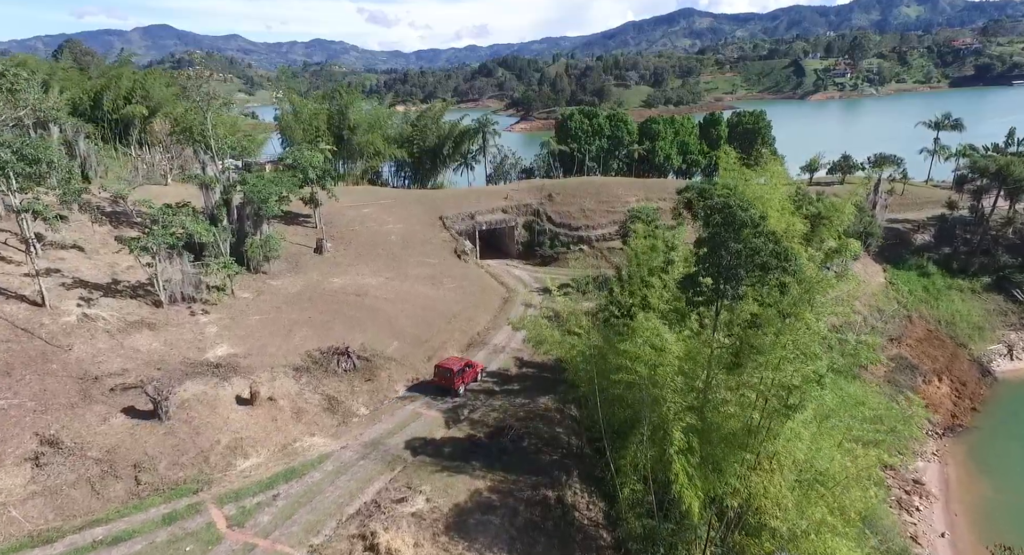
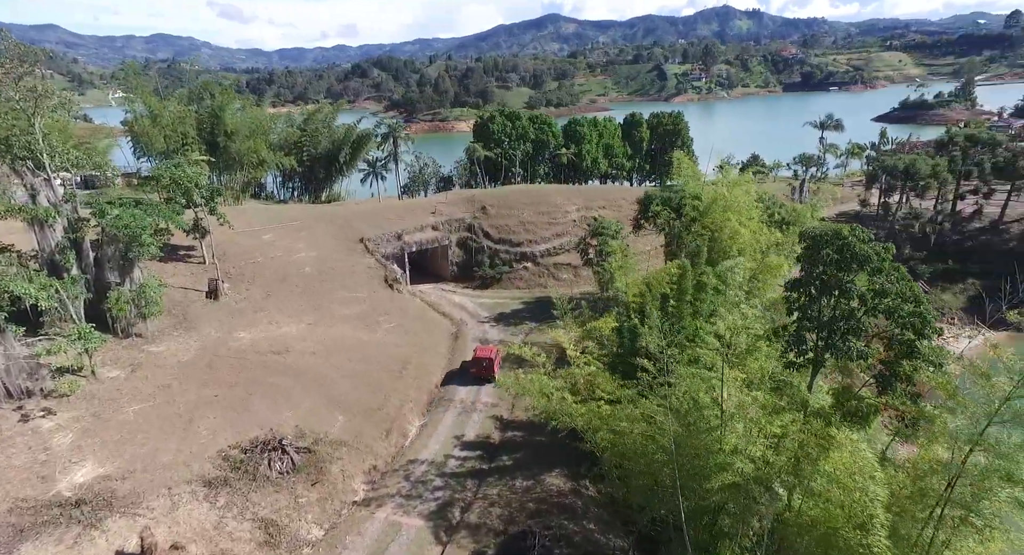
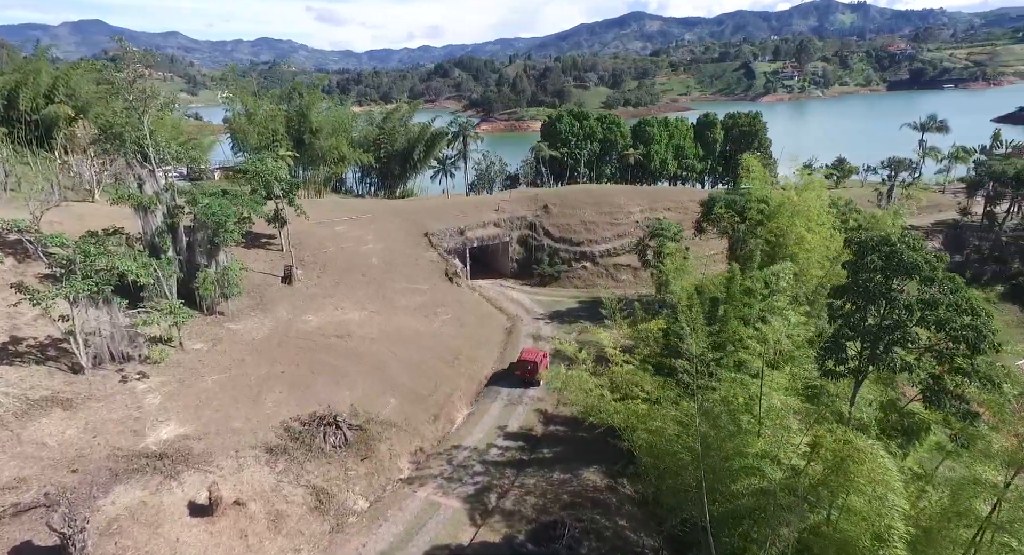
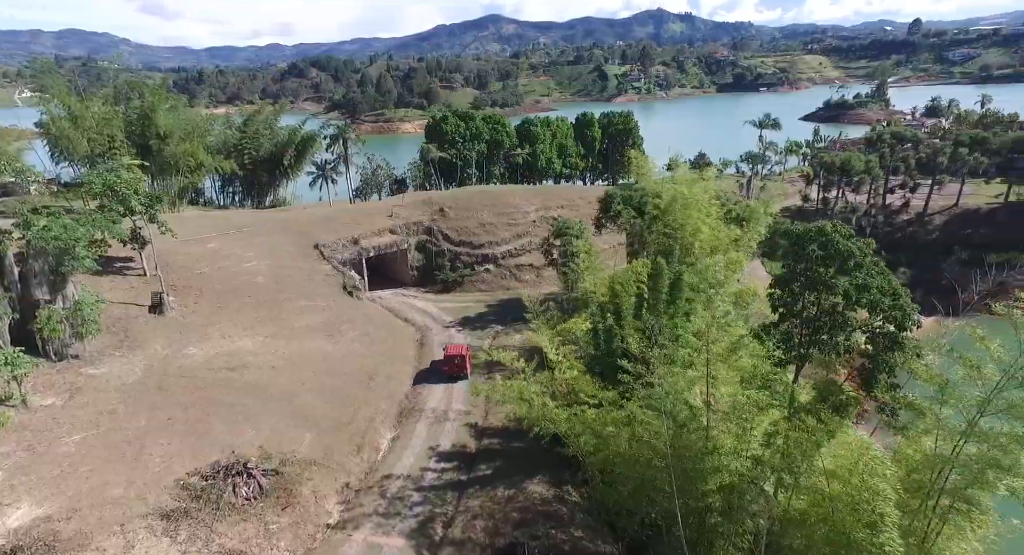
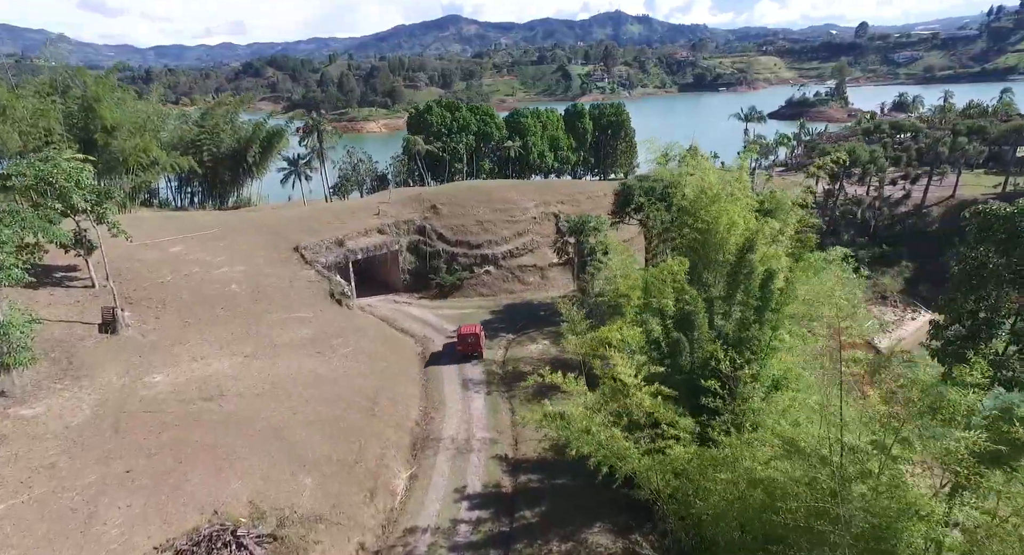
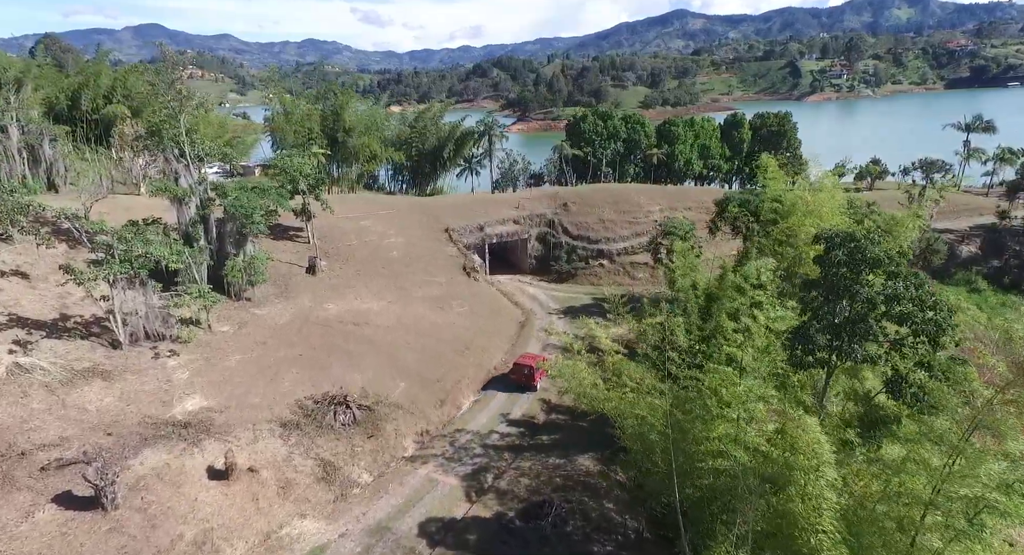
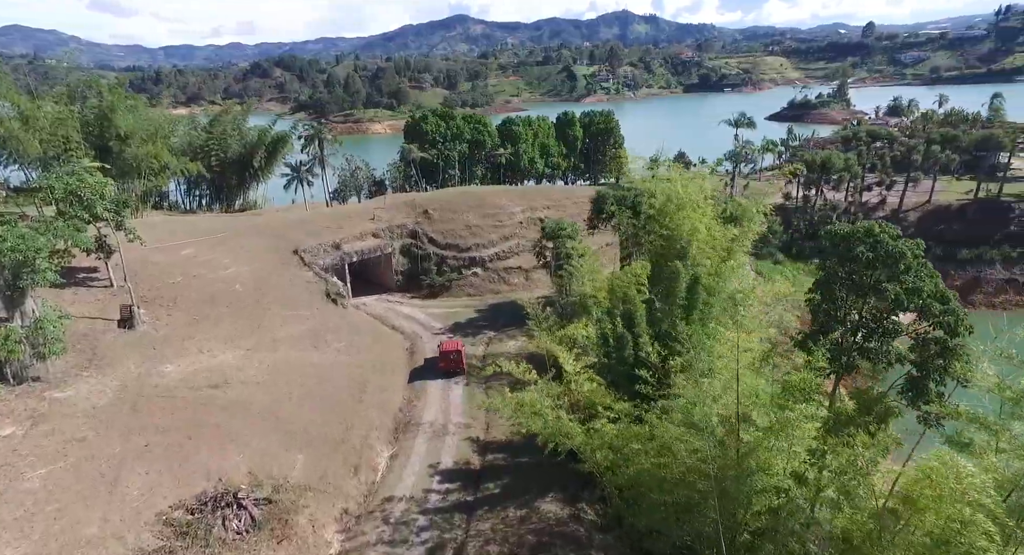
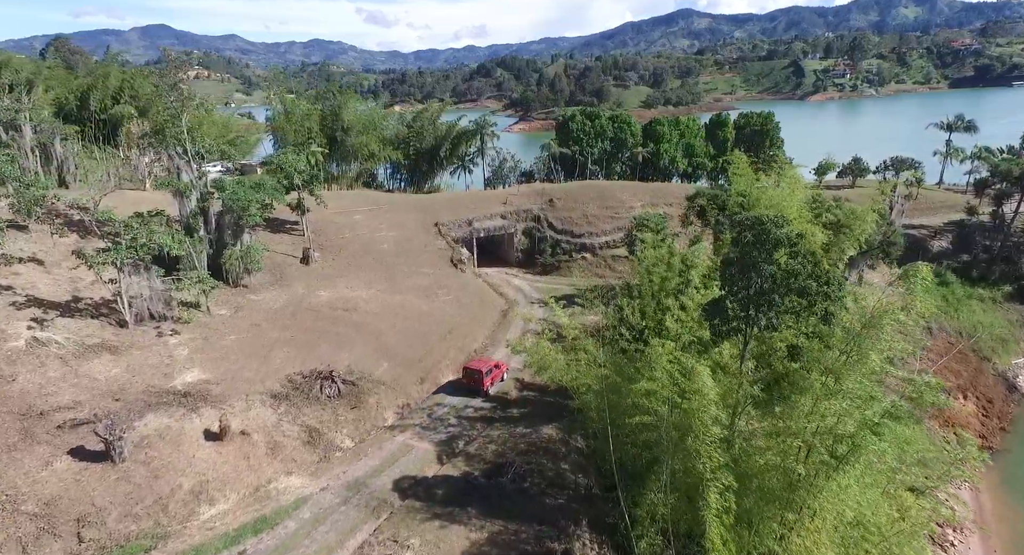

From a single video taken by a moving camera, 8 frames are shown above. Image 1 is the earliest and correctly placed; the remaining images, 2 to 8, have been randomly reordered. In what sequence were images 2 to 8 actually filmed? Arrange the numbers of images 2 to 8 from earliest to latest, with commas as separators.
8, 6, 3, 2, 4, 7, 5
